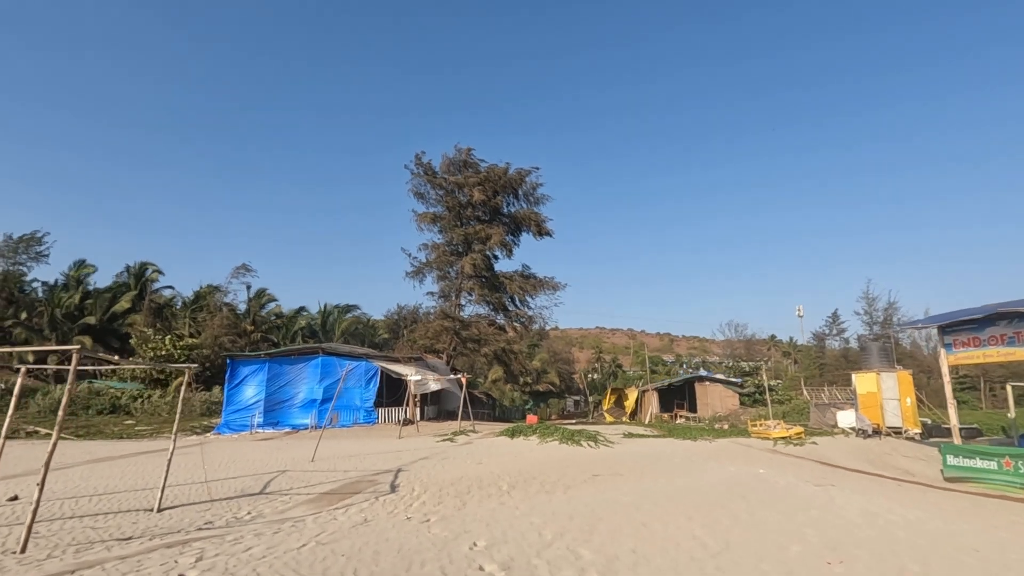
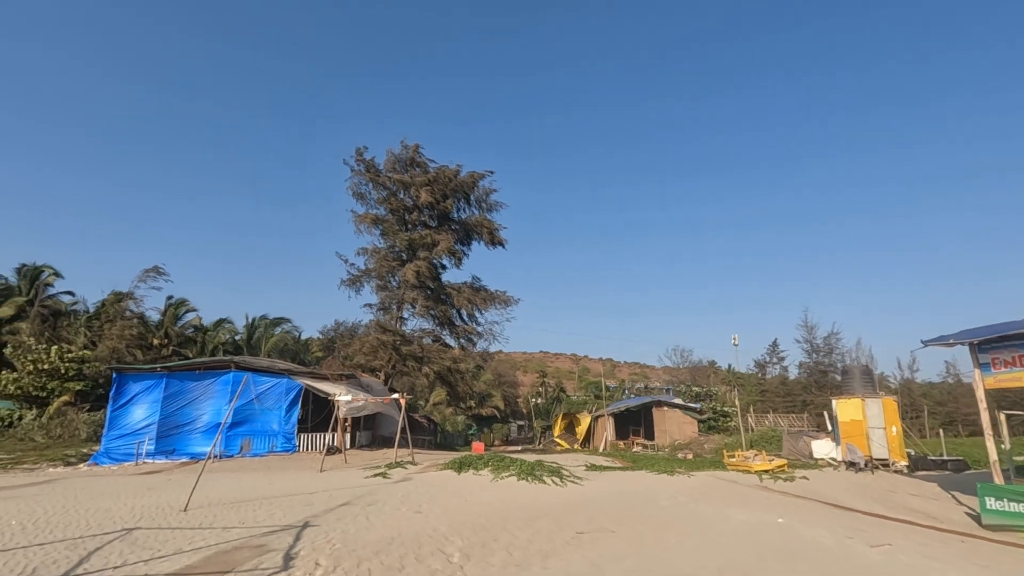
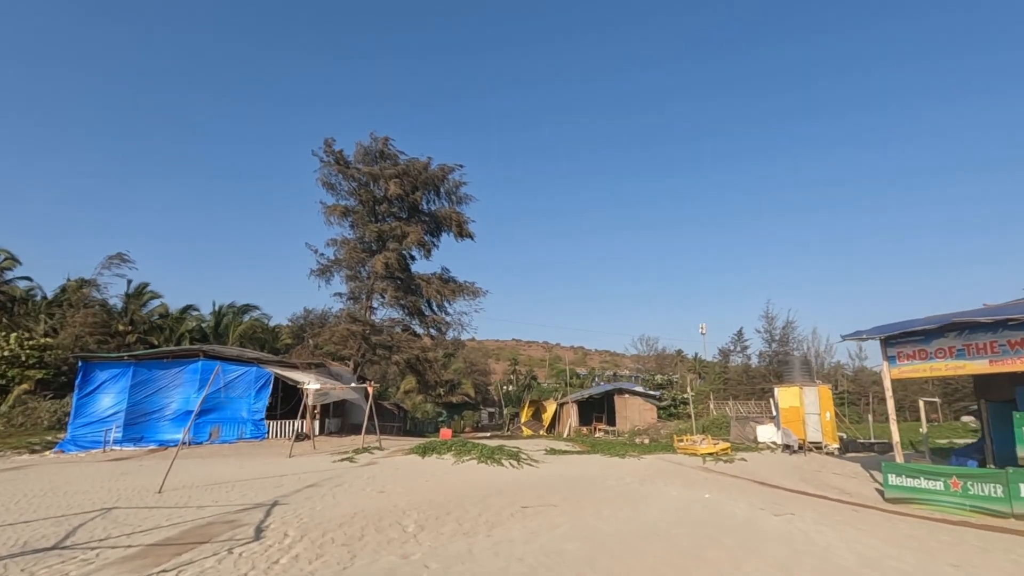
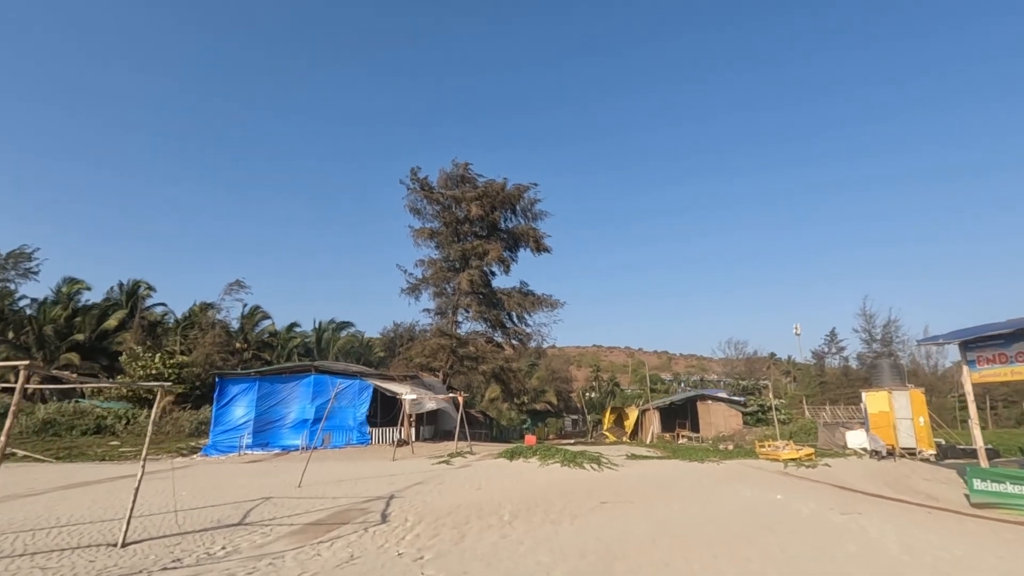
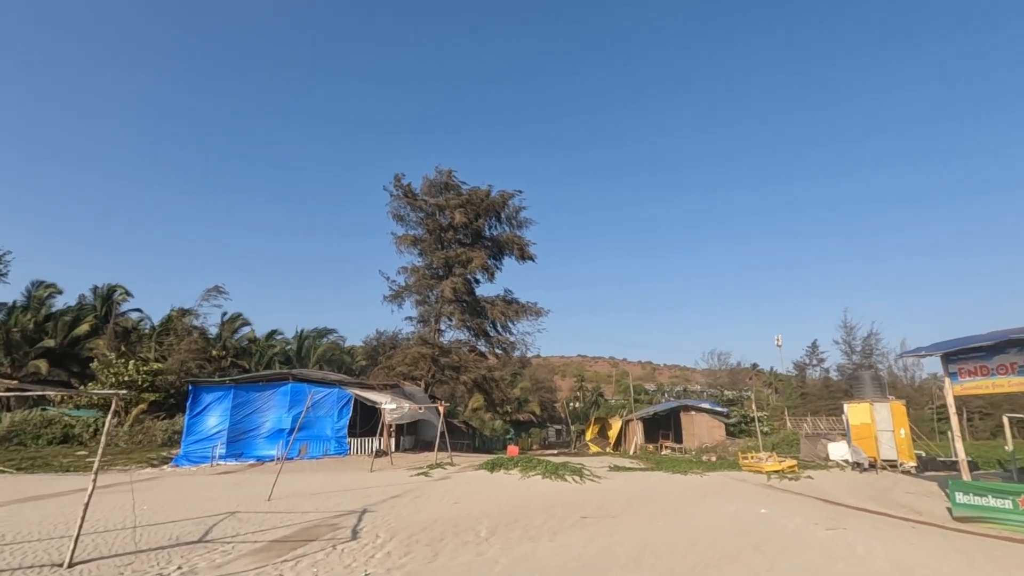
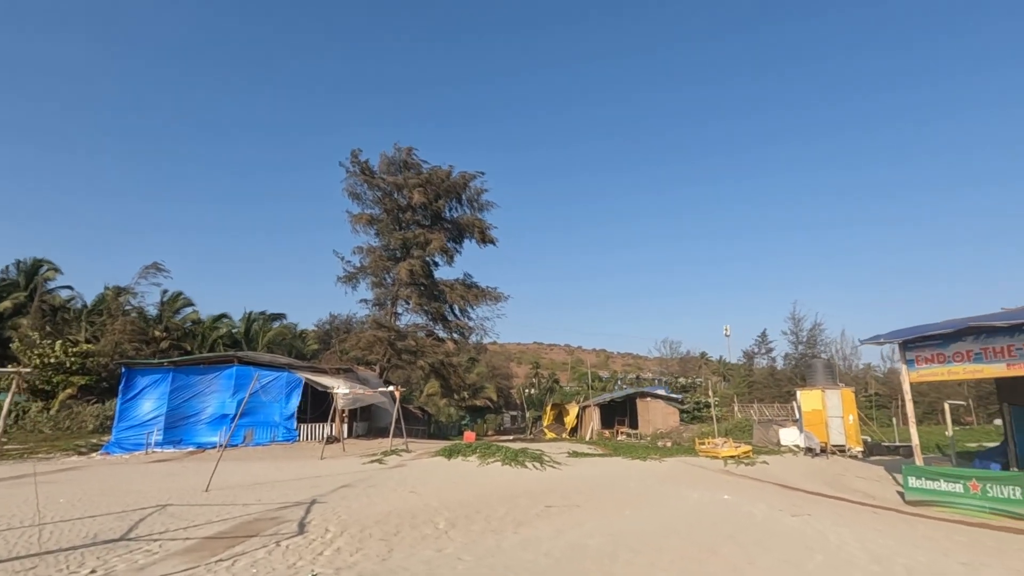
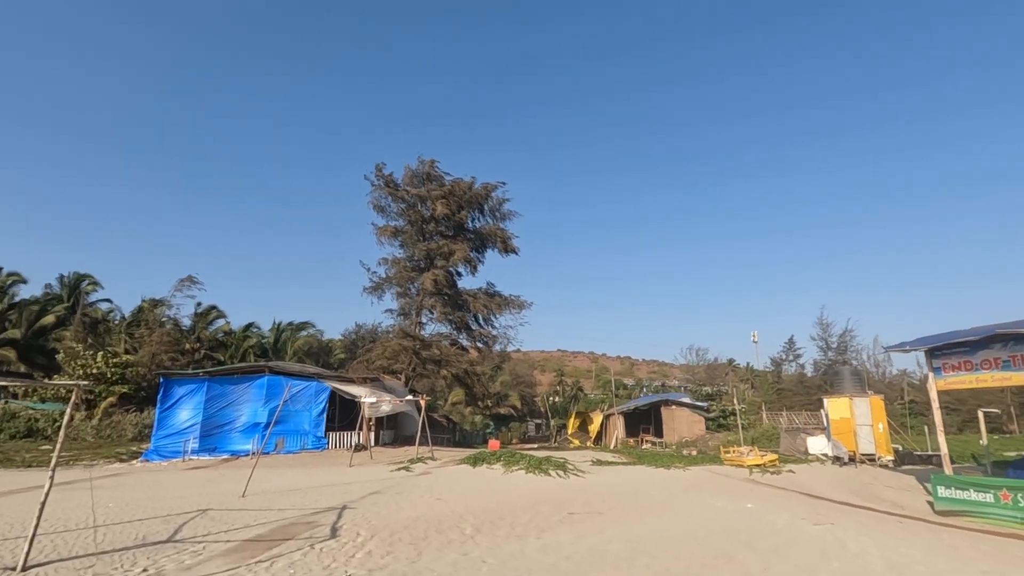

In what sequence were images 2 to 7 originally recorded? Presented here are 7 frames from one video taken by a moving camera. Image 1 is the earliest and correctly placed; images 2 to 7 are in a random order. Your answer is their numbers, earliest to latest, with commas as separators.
4, 5, 7, 6, 3, 2
